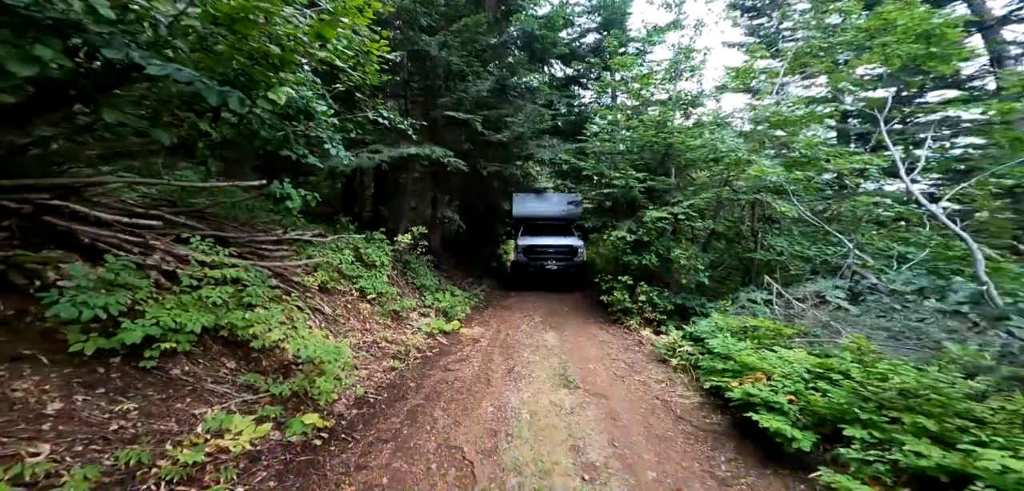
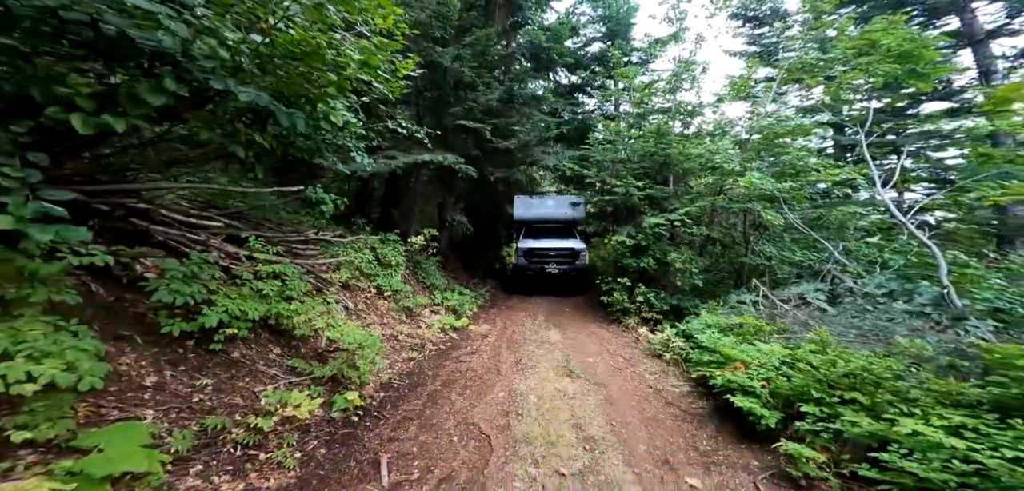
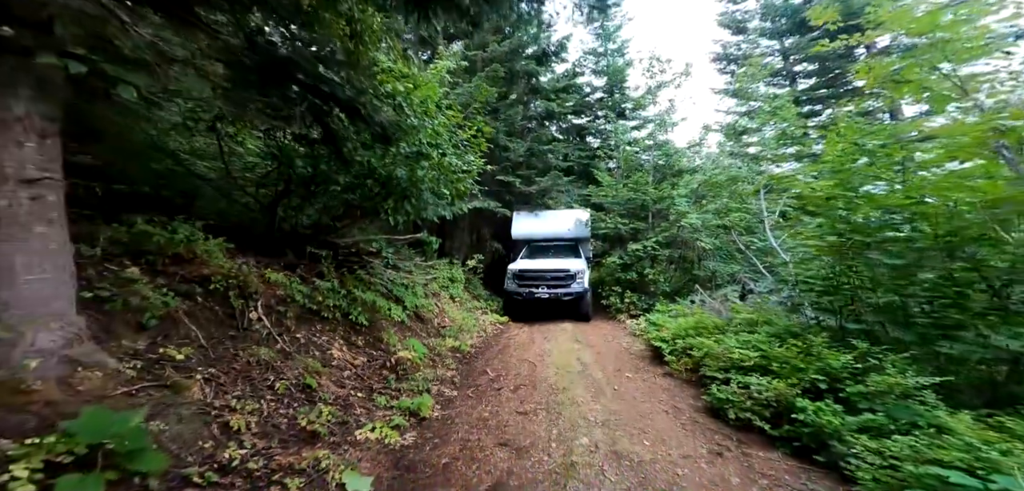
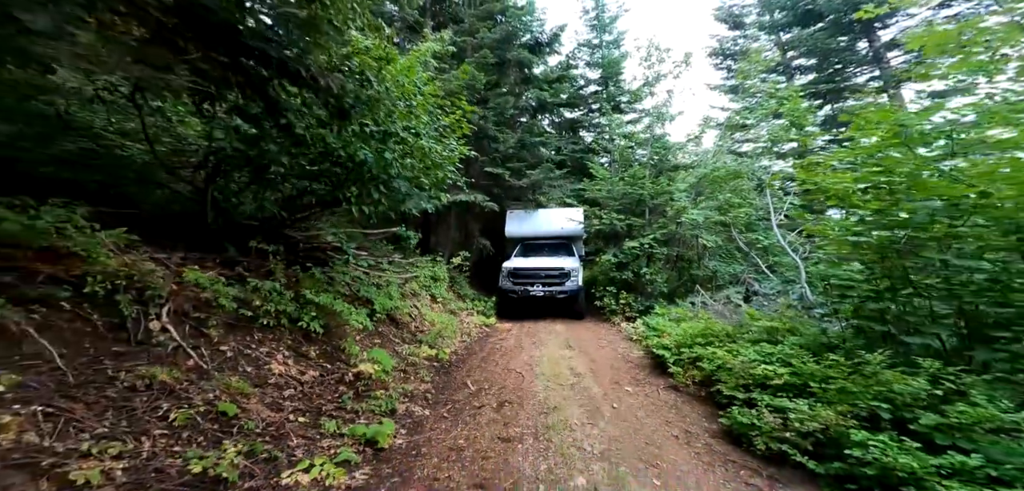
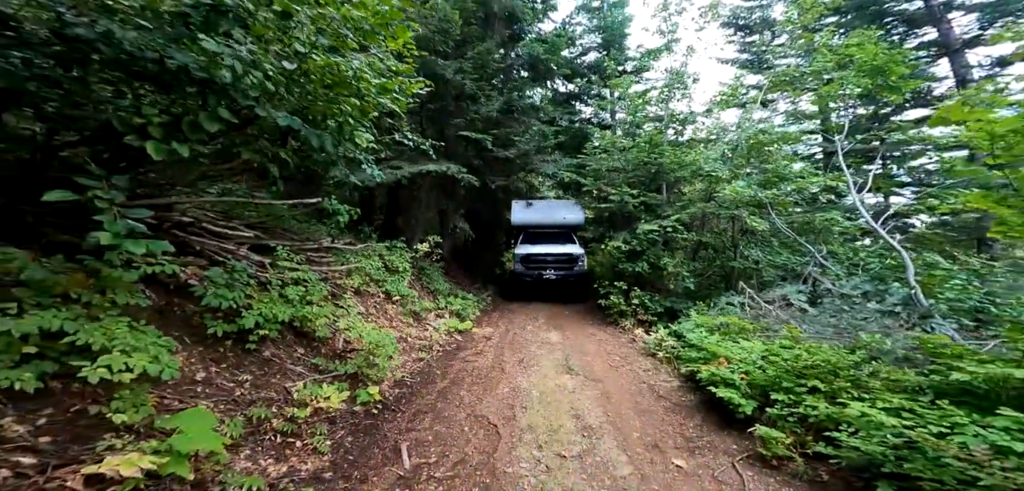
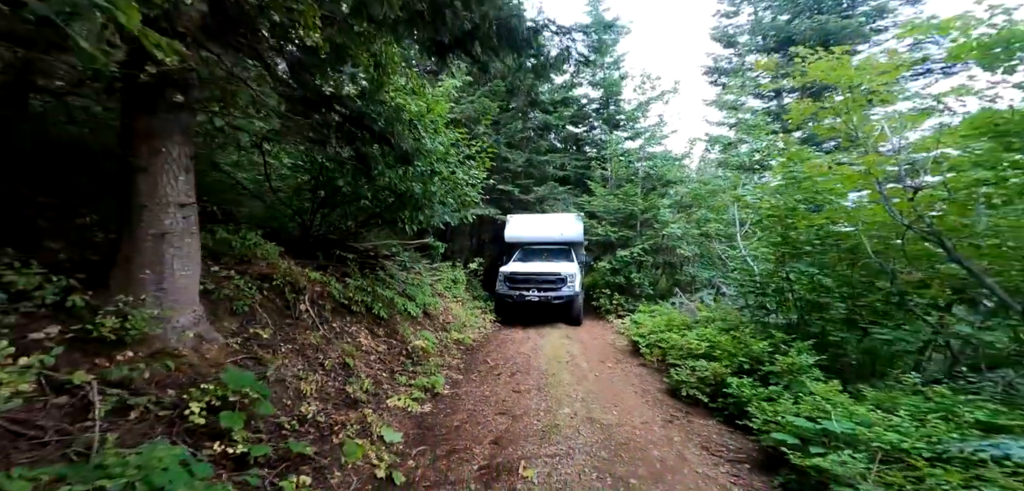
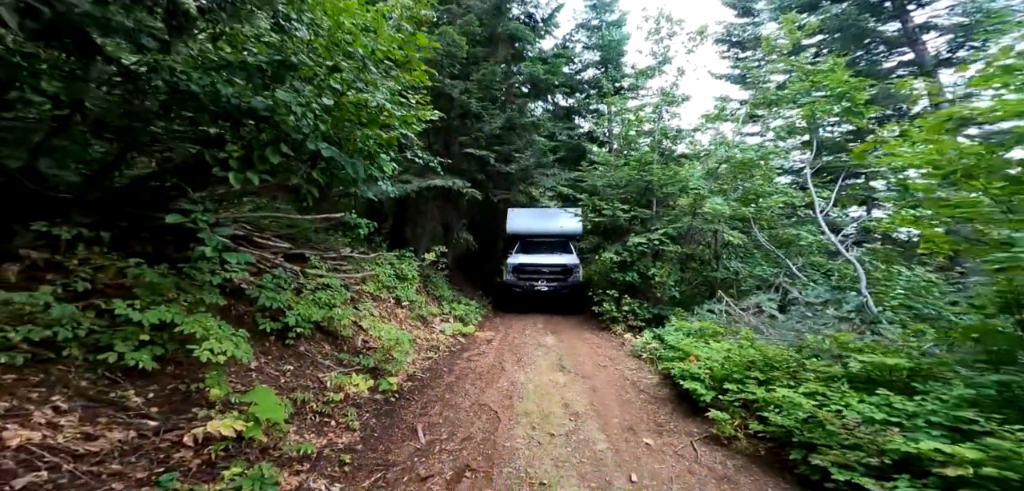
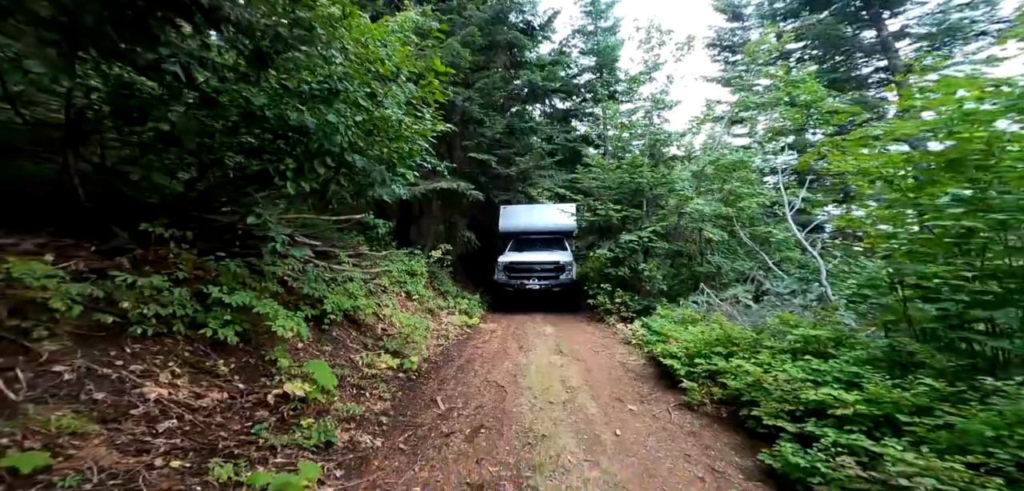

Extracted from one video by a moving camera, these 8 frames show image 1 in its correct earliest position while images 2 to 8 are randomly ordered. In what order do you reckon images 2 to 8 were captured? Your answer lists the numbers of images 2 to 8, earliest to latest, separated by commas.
2, 5, 7, 8, 4, 3, 6
